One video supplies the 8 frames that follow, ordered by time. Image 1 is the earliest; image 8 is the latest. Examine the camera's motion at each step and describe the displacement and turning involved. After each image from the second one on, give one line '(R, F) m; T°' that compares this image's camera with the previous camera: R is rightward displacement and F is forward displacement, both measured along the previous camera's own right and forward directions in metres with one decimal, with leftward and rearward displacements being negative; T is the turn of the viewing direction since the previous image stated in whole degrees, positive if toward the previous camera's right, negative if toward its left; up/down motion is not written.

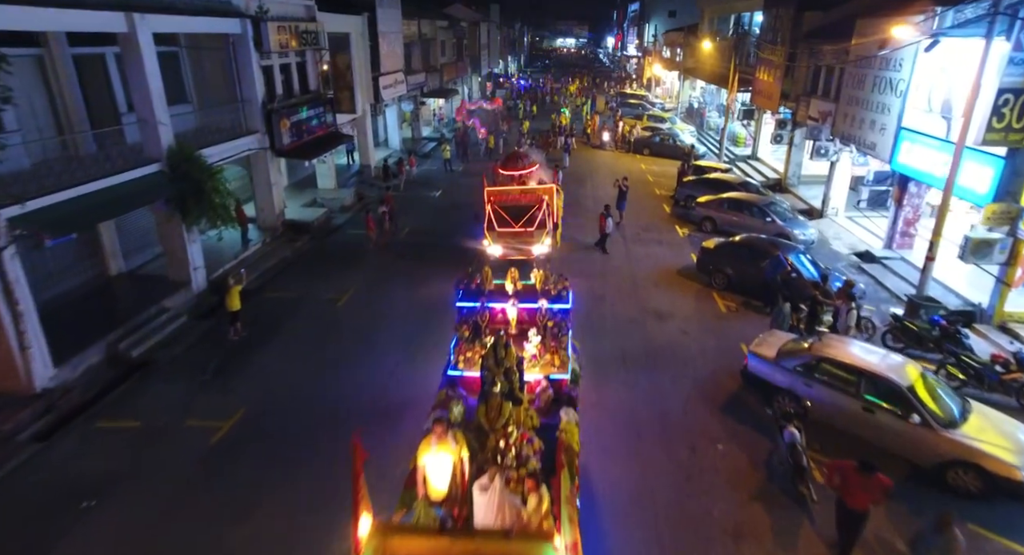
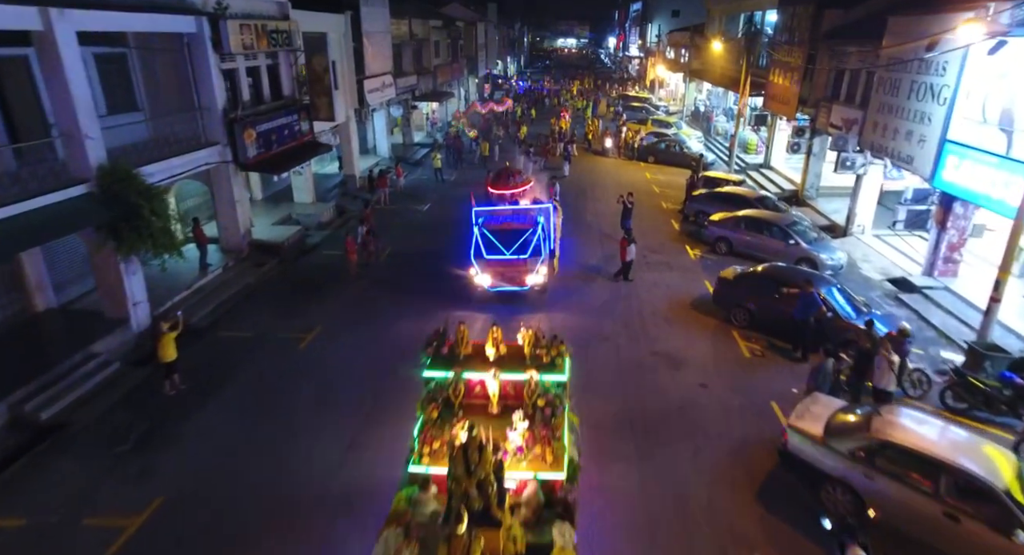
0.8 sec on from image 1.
(+0.2, +1.9) m; 0°
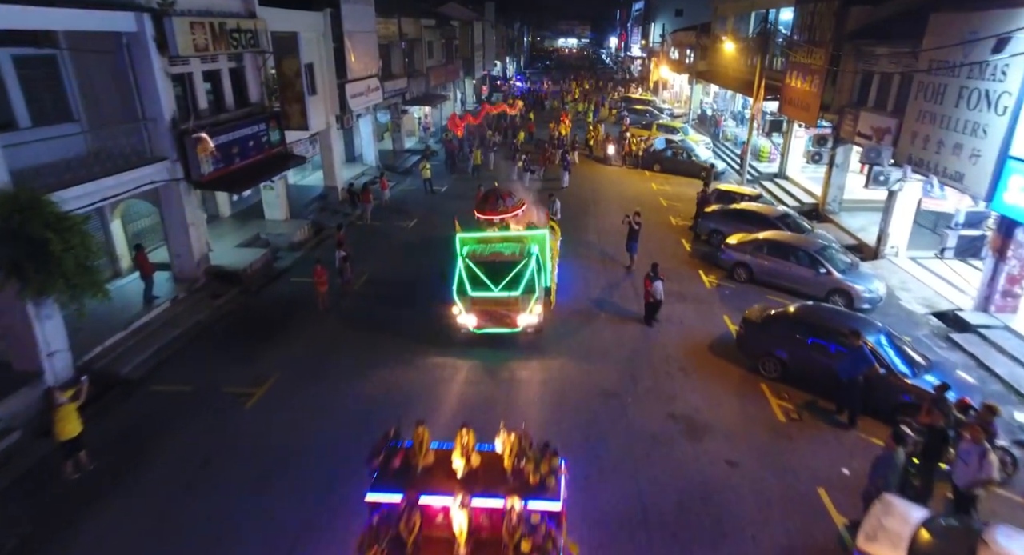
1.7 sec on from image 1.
(+0.2, +2.0) m; 0°
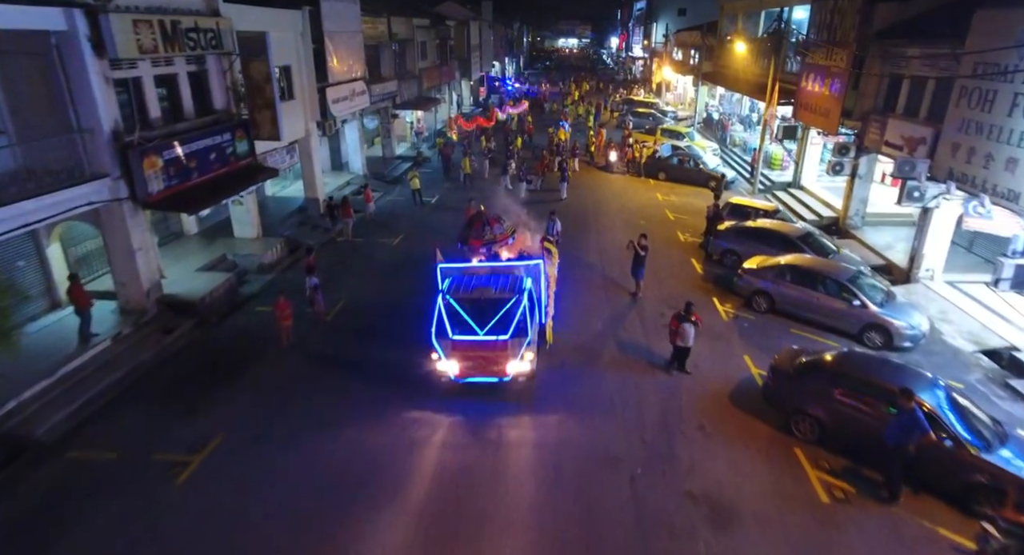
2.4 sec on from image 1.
(+0.2, +1.7) m; 0°
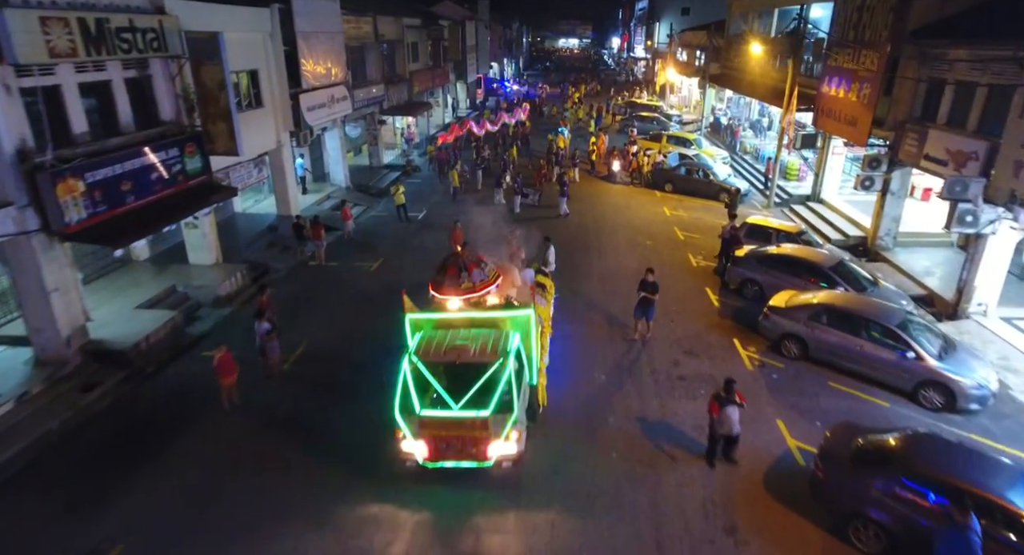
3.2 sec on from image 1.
(+0.3, +2.0) m; 0°
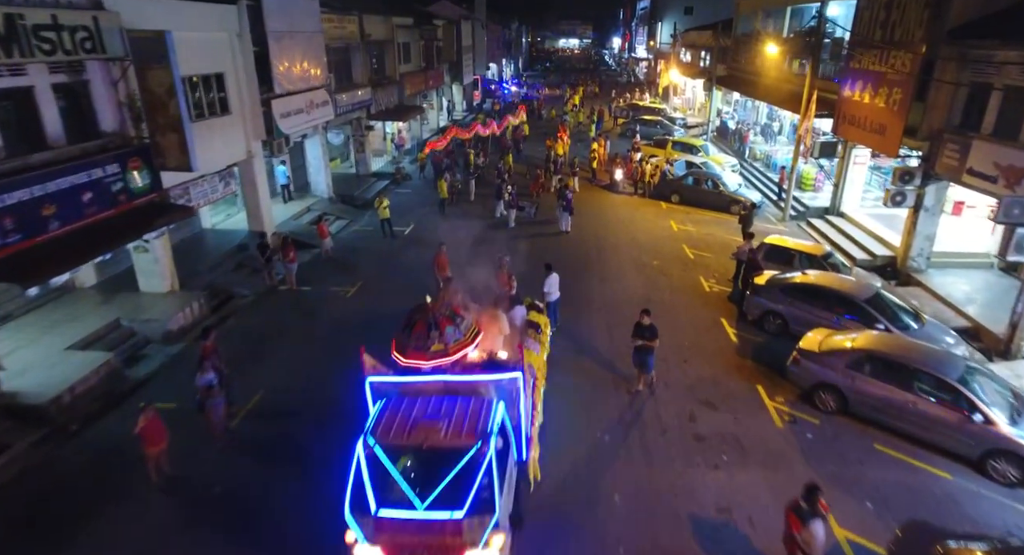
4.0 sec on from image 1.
(+0.2, +1.7) m; 0°
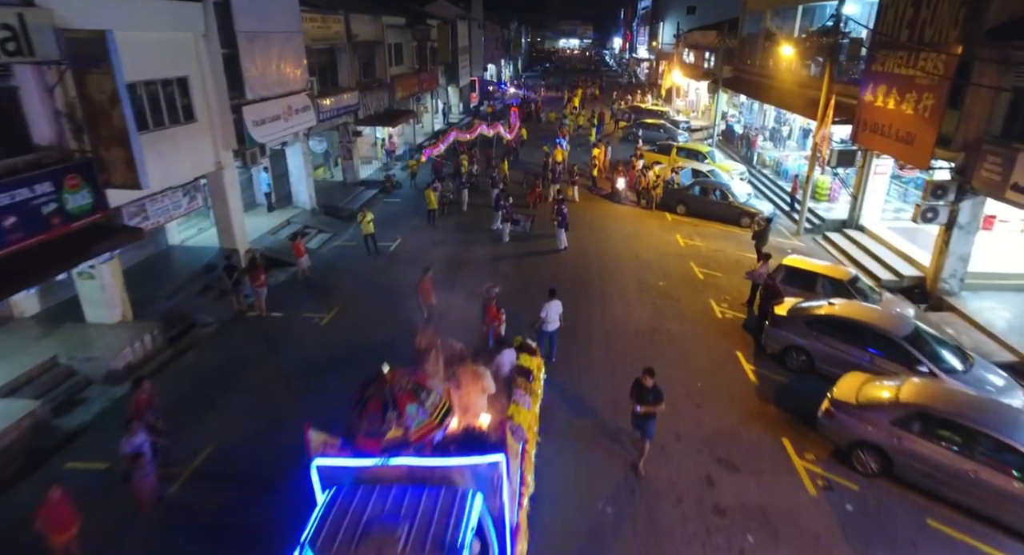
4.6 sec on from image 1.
(+0.2, +1.4) m; 0°
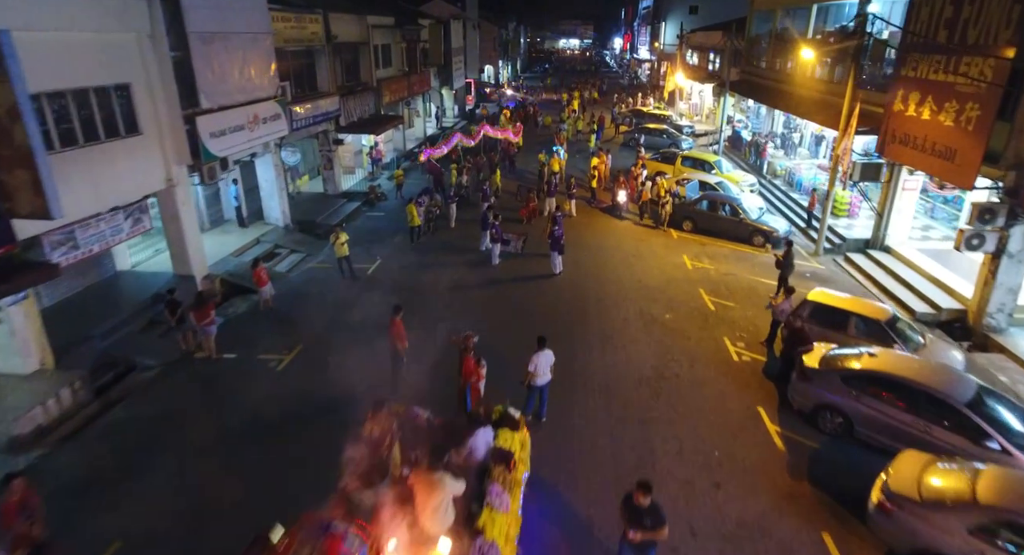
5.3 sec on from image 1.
(+0.3, +1.8) m; 0°
